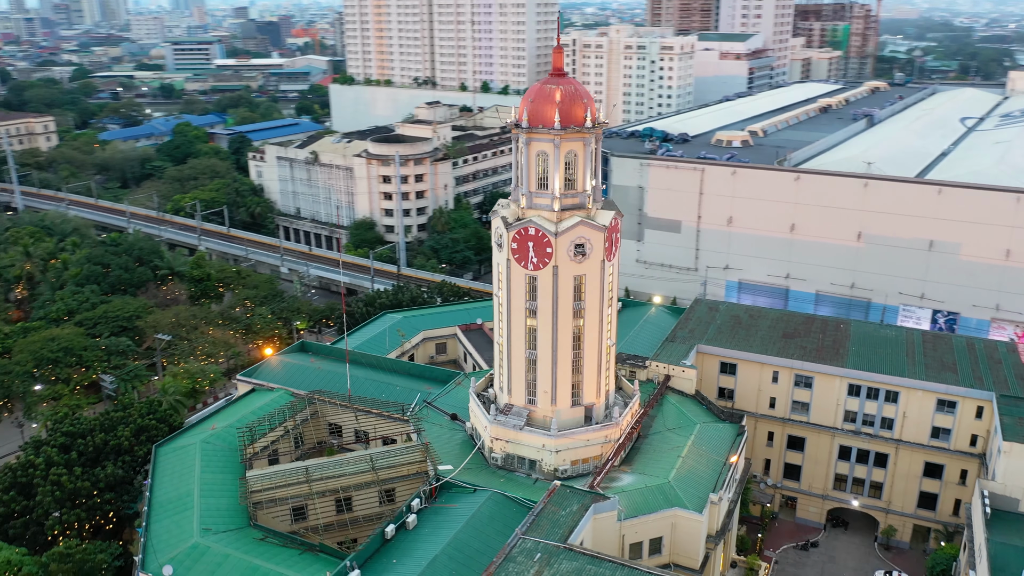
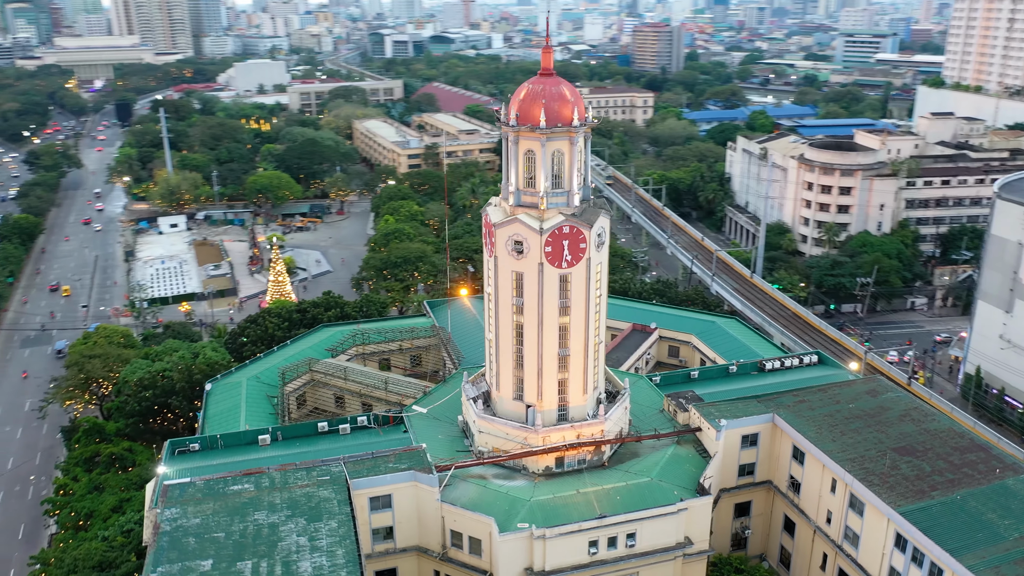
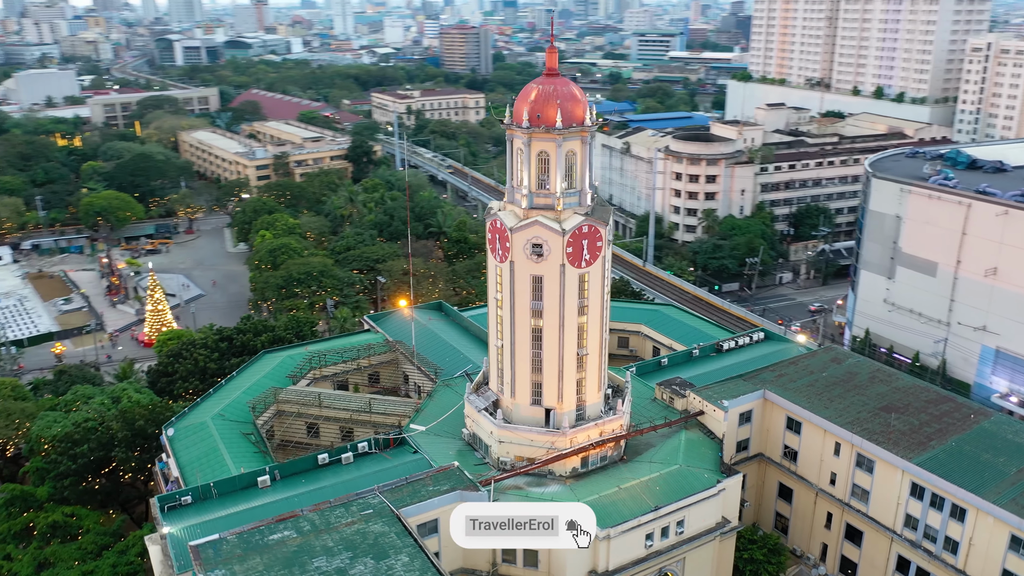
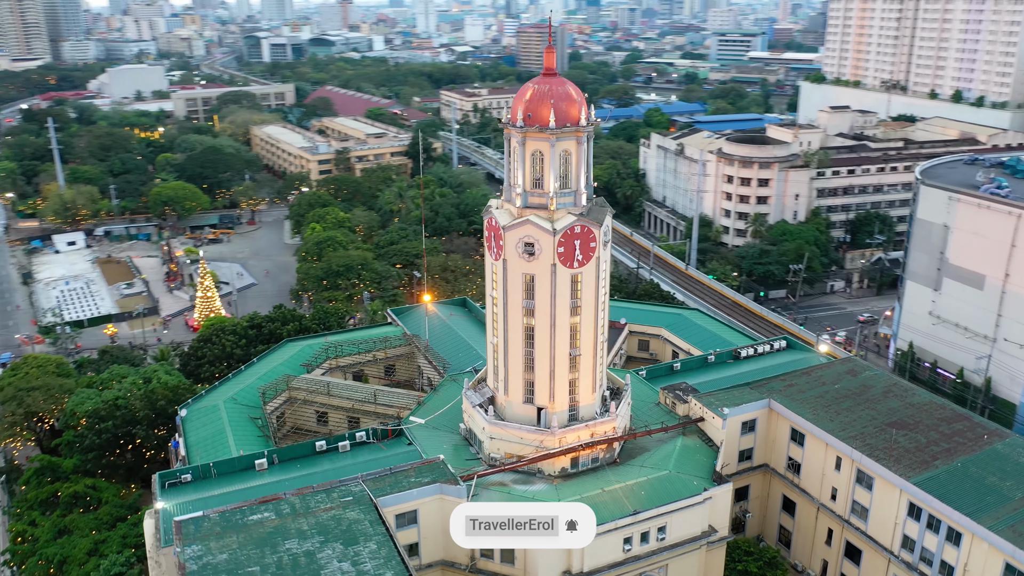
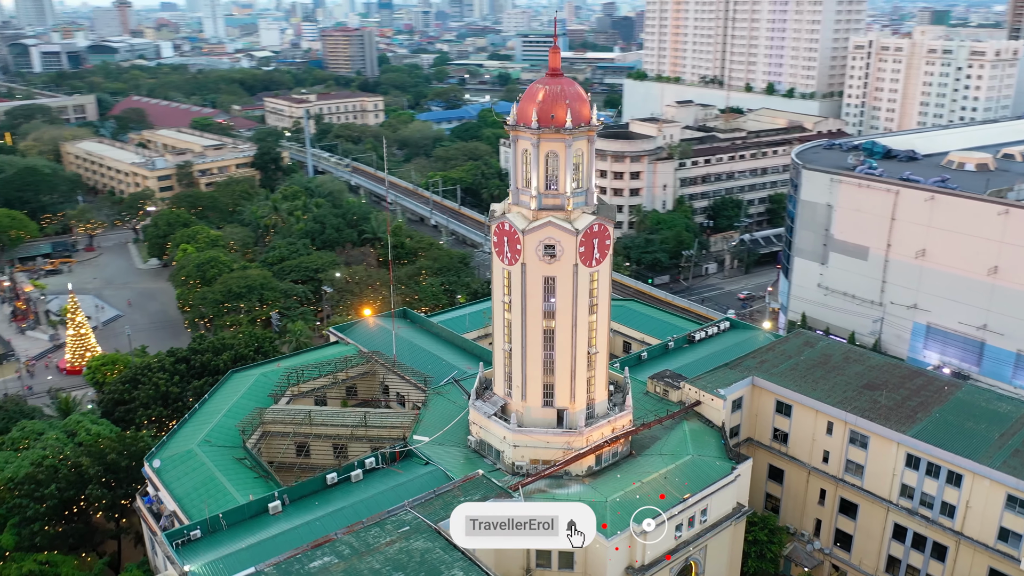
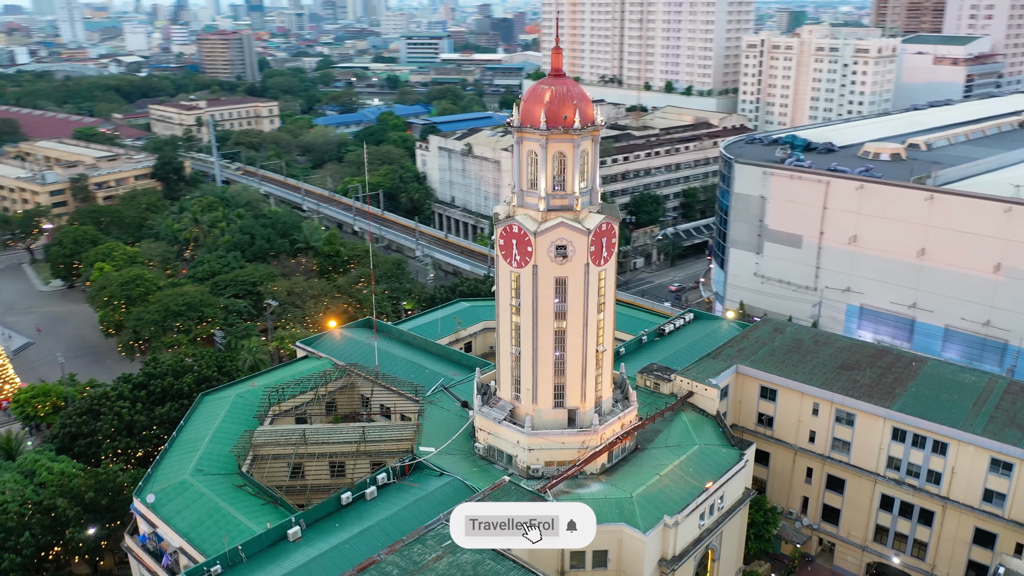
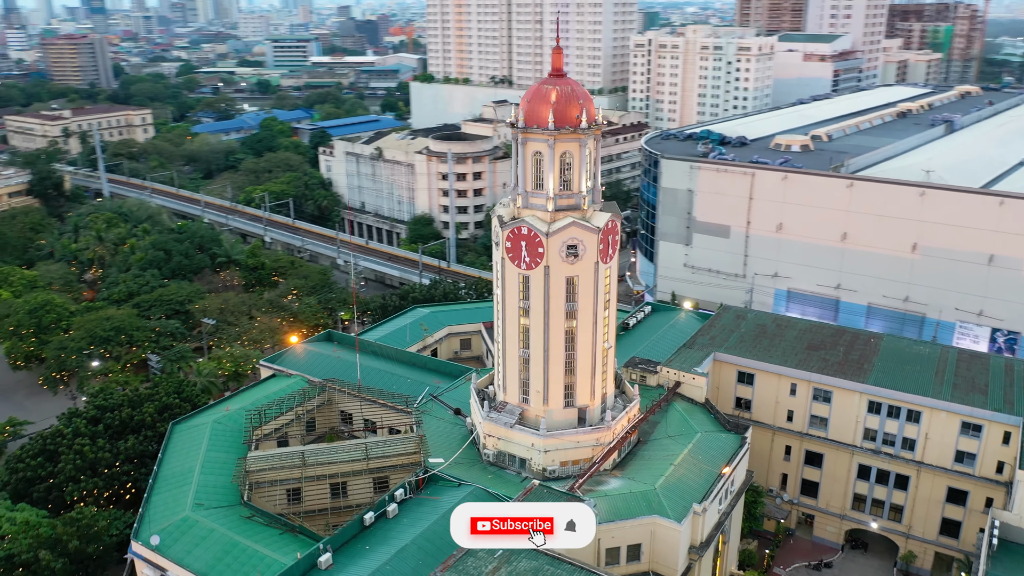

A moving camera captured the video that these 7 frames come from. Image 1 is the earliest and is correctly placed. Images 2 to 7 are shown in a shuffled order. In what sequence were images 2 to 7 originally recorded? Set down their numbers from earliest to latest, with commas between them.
7, 6, 5, 3, 4, 2
